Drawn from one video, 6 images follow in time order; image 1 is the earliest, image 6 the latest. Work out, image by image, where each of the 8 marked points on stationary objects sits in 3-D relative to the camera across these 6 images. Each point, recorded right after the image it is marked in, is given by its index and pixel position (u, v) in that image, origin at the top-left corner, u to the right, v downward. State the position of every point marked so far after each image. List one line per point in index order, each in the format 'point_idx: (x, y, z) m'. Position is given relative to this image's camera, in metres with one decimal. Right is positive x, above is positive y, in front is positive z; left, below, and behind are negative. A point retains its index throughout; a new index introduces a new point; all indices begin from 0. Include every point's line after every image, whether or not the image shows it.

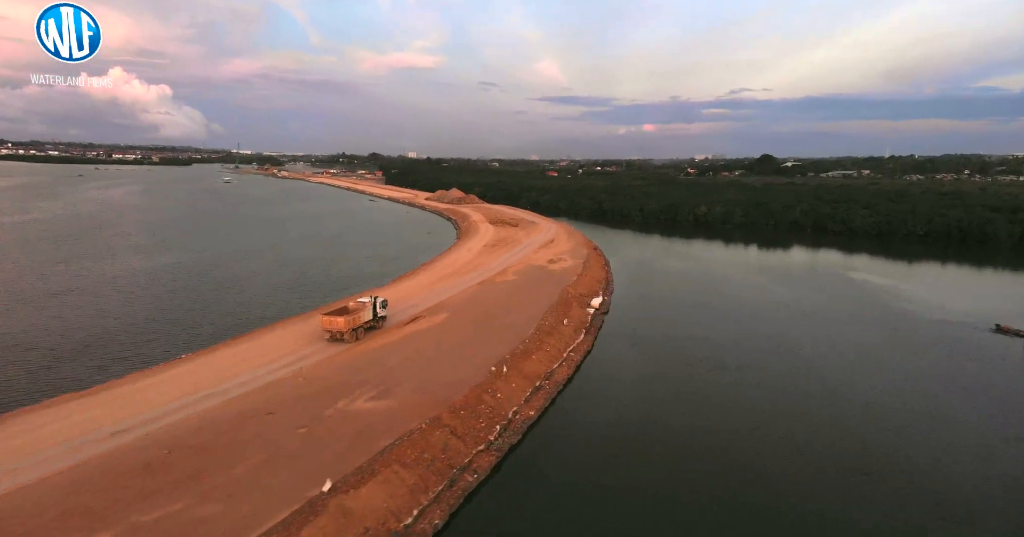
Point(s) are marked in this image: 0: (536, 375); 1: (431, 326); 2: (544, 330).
0: (+0.6, -2.8, +14.4) m
1: (-2.6, -1.7, +17.8) m
2: (+1.0, -1.9, +17.3) m
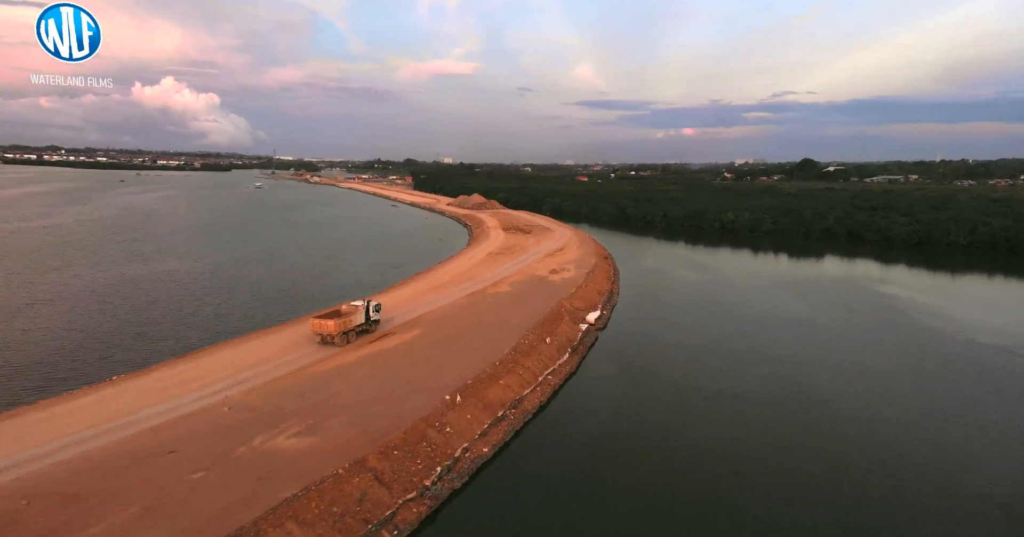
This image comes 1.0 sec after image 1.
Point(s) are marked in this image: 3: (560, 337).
0: (-0.3, -3.1, +12.9) m
1: (-3.3, -2.1, +16.5) m
2: (+0.3, -2.3, +15.8) m
3: (+1.5, -2.2, +18.1) m
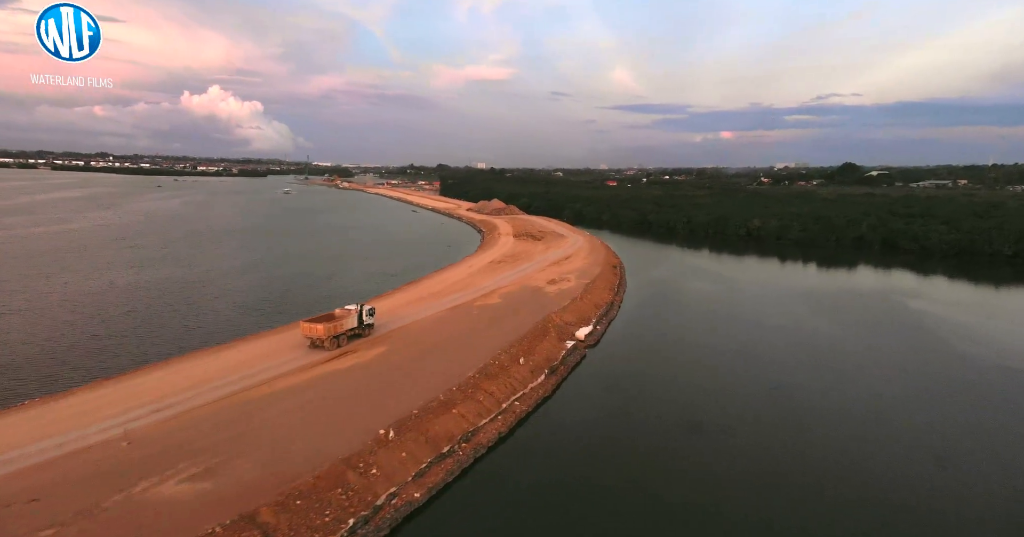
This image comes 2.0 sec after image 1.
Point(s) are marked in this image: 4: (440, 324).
0: (-1.3, -3.5, +11.4) m
1: (-4.1, -2.5, +15.2) m
2: (-0.6, -2.7, +14.3) m
3: (+0.8, -2.6, +16.6) m
4: (-2.5, -1.9, +19.3) m
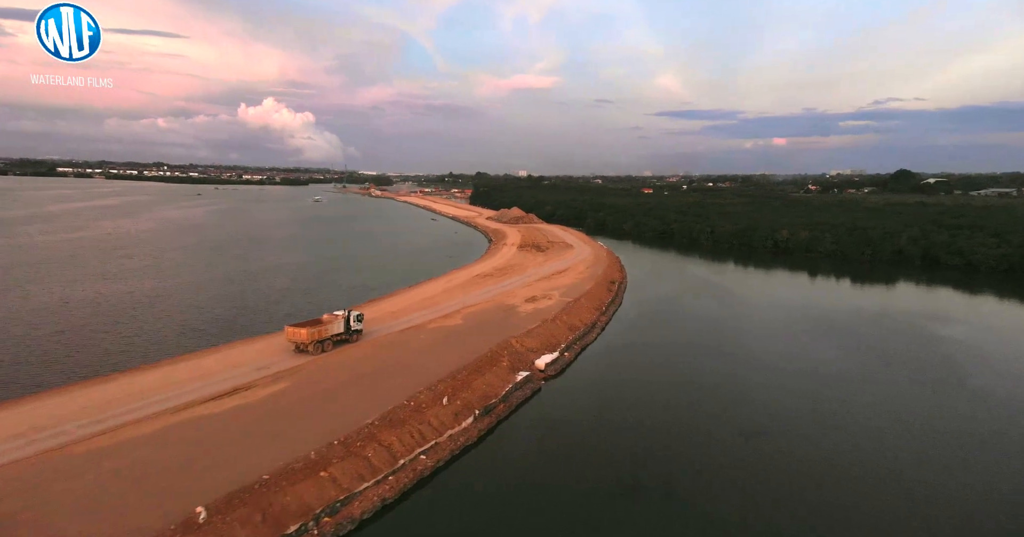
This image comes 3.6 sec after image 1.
0: (-3.4, -4.0, +9.0) m
1: (-6.0, -3.0, +13.0) m
2: (-2.5, -3.2, +11.9) m
3: (-1.0, -3.2, +14.1) m
4: (-4.1, -2.5, +17.1) m
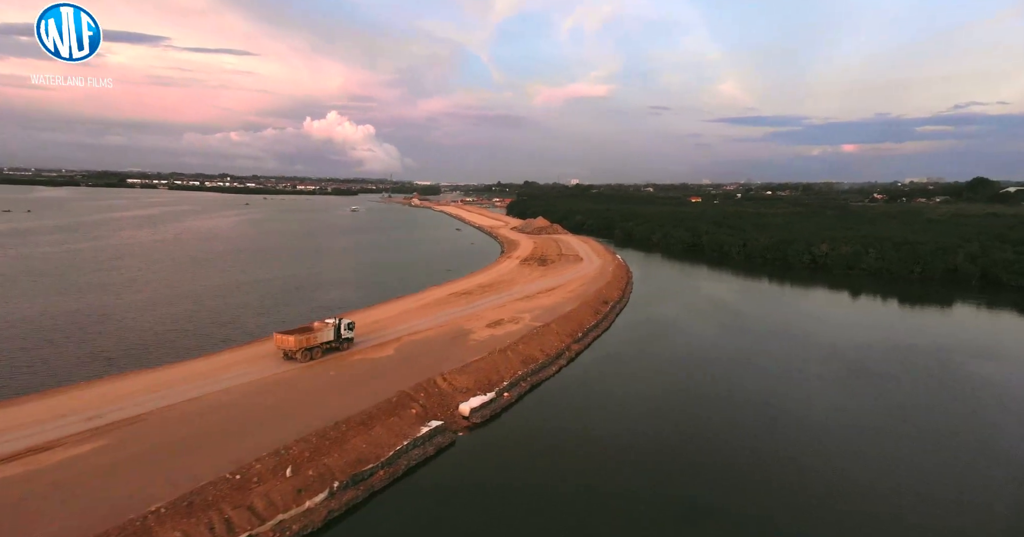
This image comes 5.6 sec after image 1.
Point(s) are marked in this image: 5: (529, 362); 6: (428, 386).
0: (-6.3, -4.5, +6.2) m
1: (-8.5, -3.5, +10.4) m
2: (-5.1, -3.8, +9.0) m
3: (-3.4, -3.8, +11.1) m
4: (-6.3, -3.1, +14.3) m
5: (+0.5, -3.1, +18.2) m
6: (-2.2, -3.2, +14.8) m
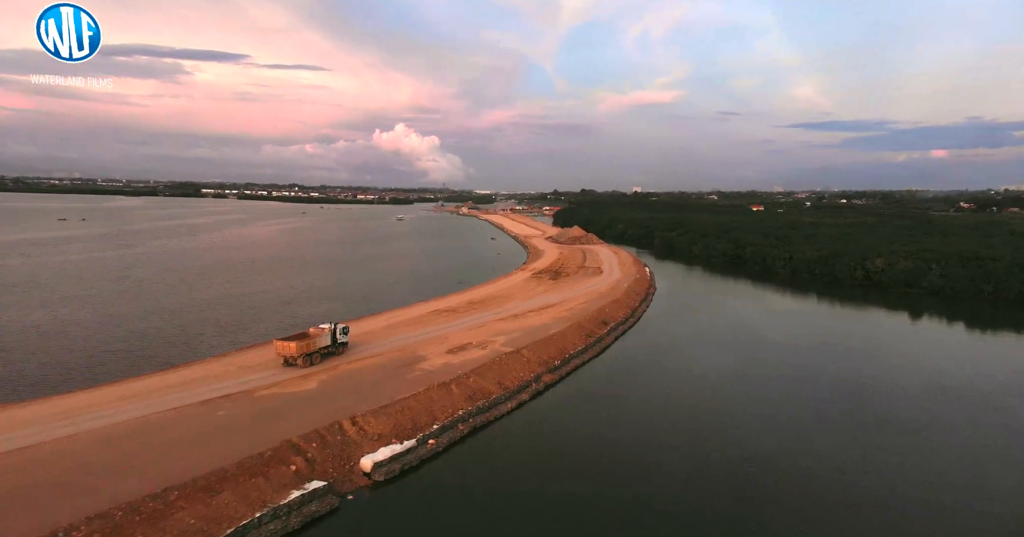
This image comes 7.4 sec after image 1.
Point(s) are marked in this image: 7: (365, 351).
0: (-8.9, -4.8, +4.1) m
1: (-10.7, -3.9, +8.4) m
2: (-7.6, -4.2, +6.7) m
3: (-5.7, -4.2, +8.6) m
4: (-8.2, -3.6, +12.1) m
5: (-1.0, -3.7, +15.4) m
6: (-4.1, -3.7, +12.2) m
7: (-5.2, -2.9, +18.1) m
